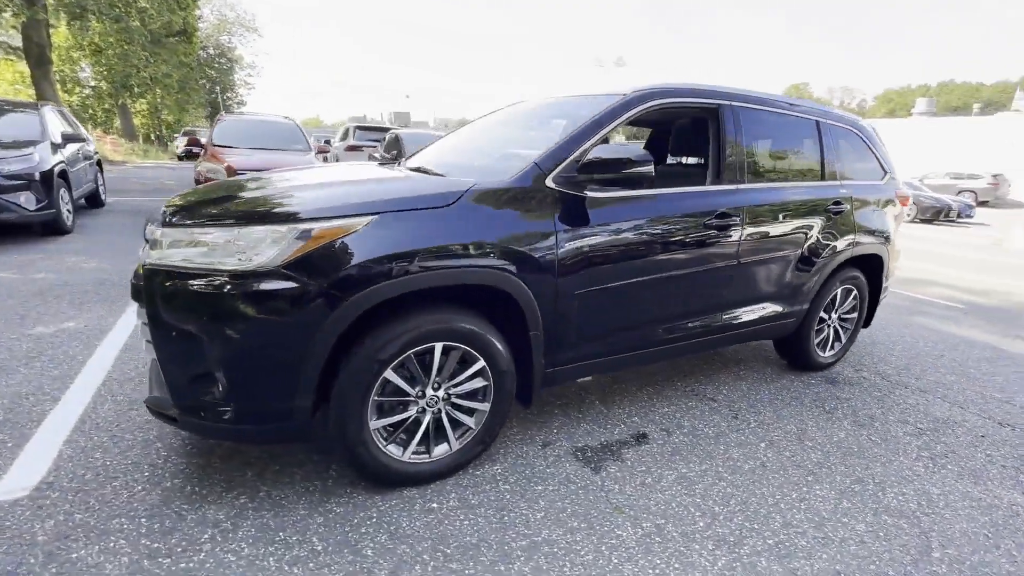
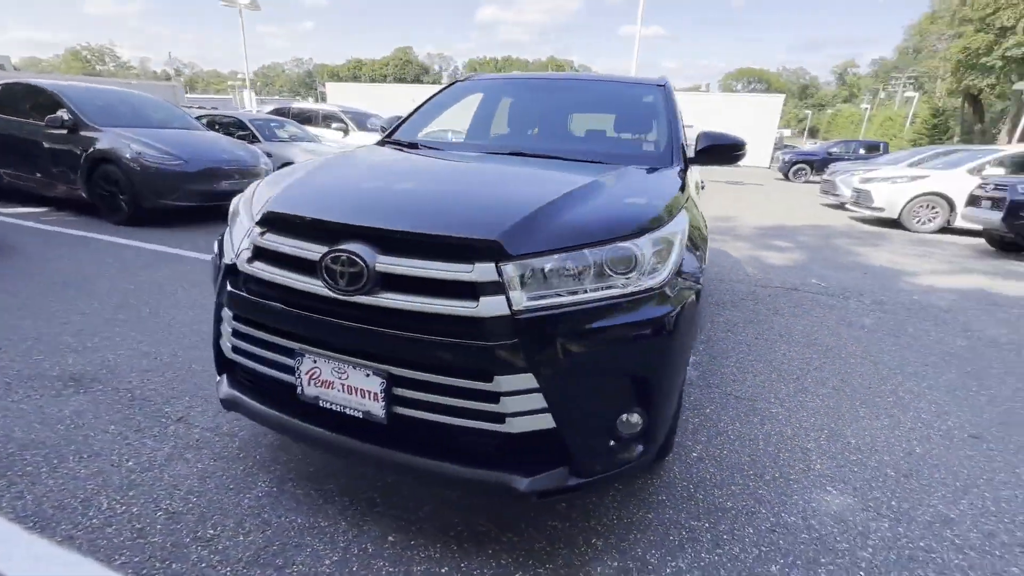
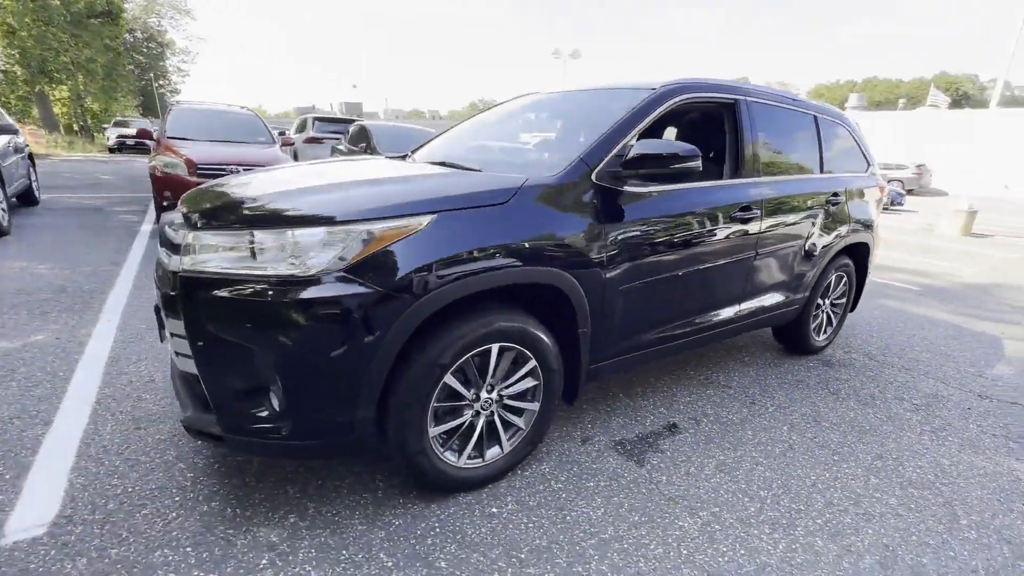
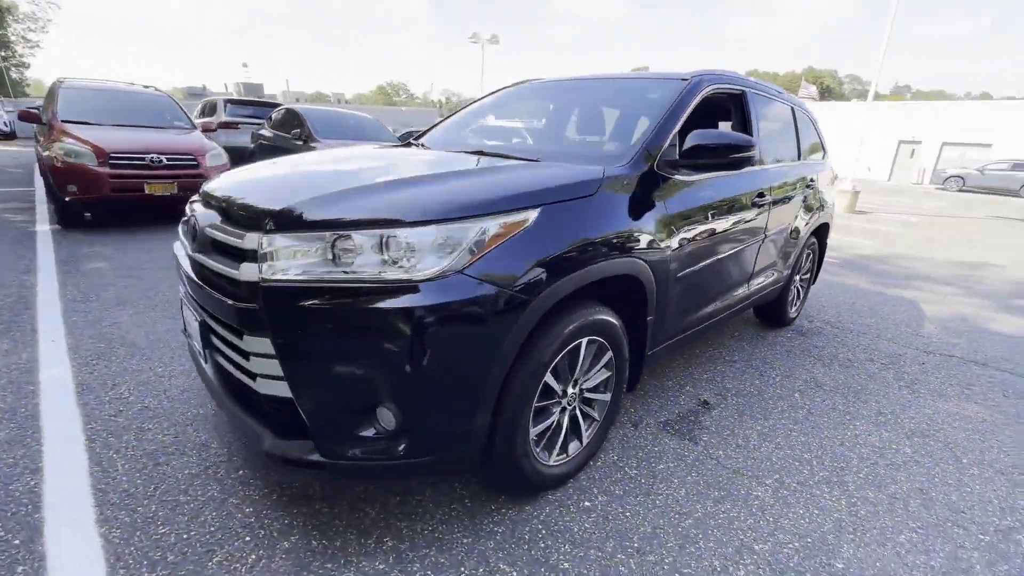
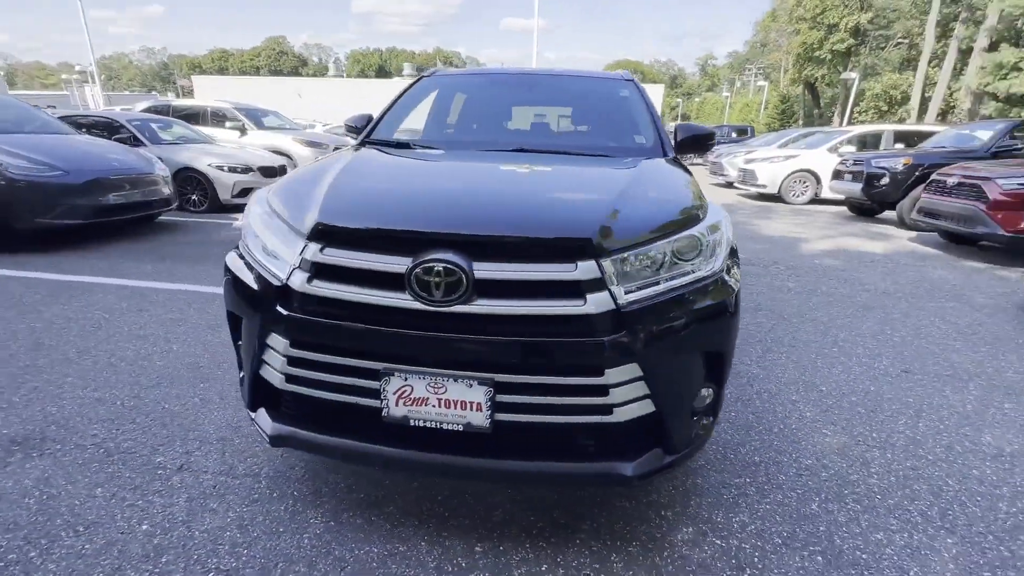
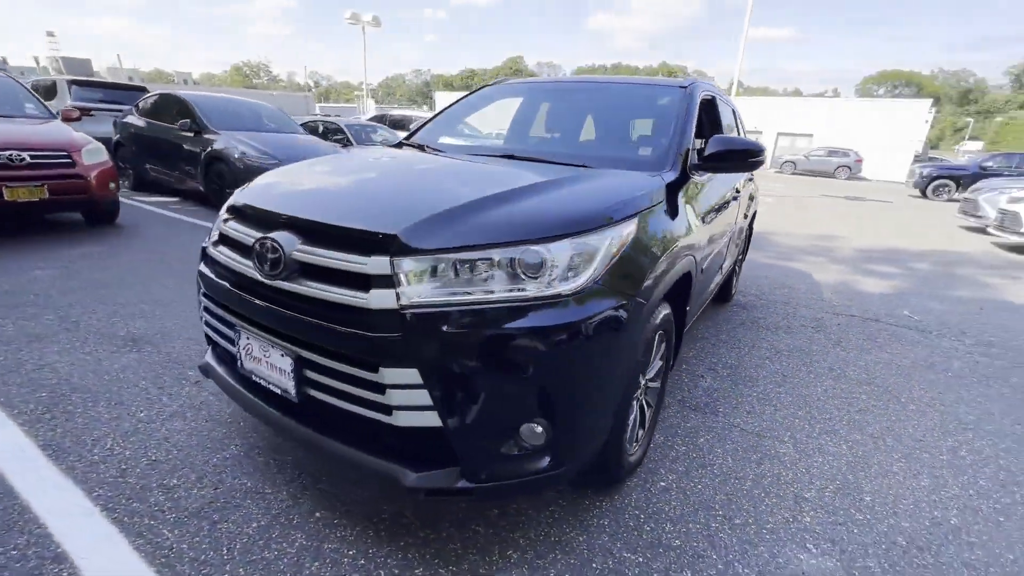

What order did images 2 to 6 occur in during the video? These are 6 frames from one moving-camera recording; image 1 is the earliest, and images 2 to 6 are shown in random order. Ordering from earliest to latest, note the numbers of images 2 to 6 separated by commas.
3, 4, 6, 2, 5
